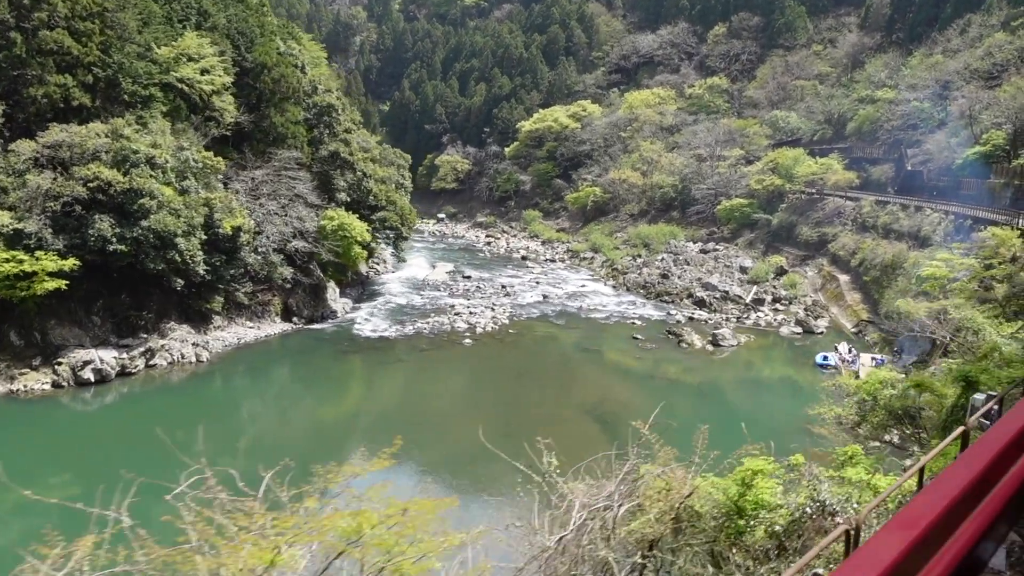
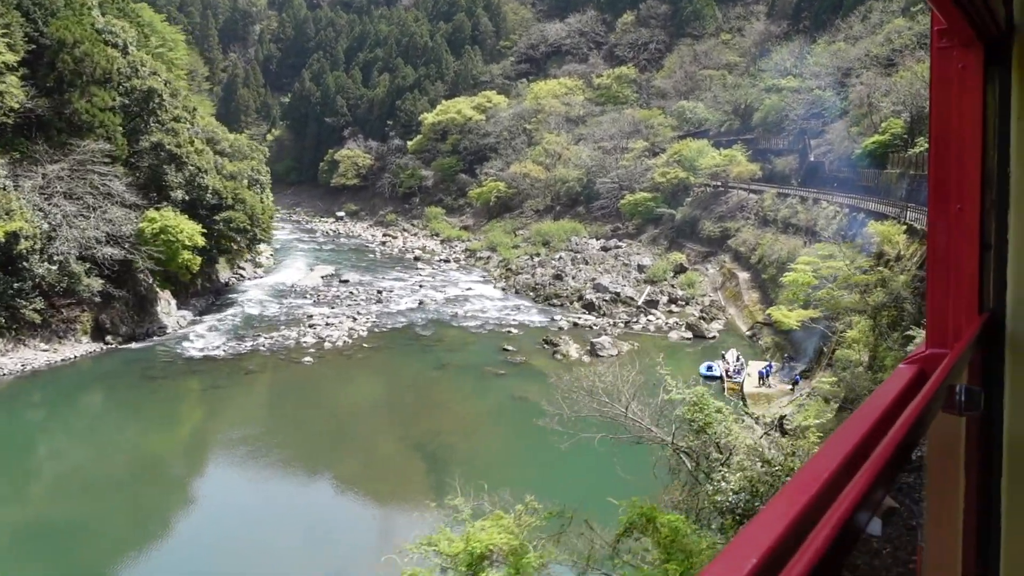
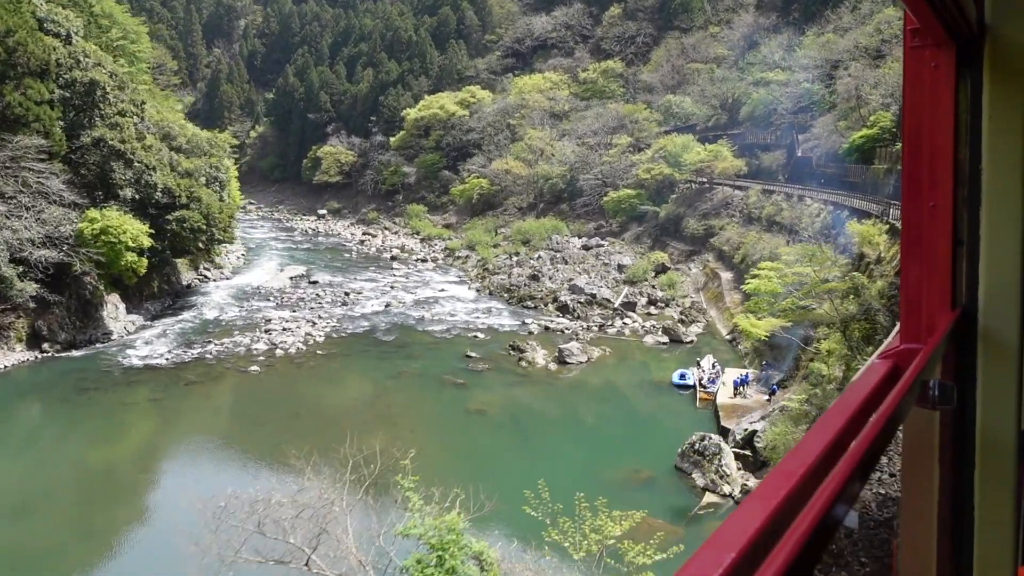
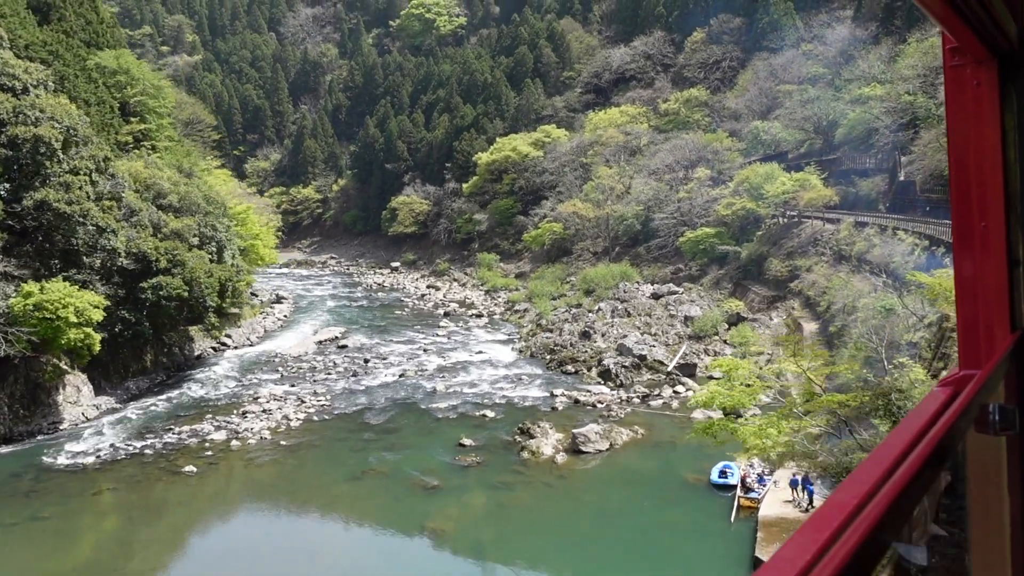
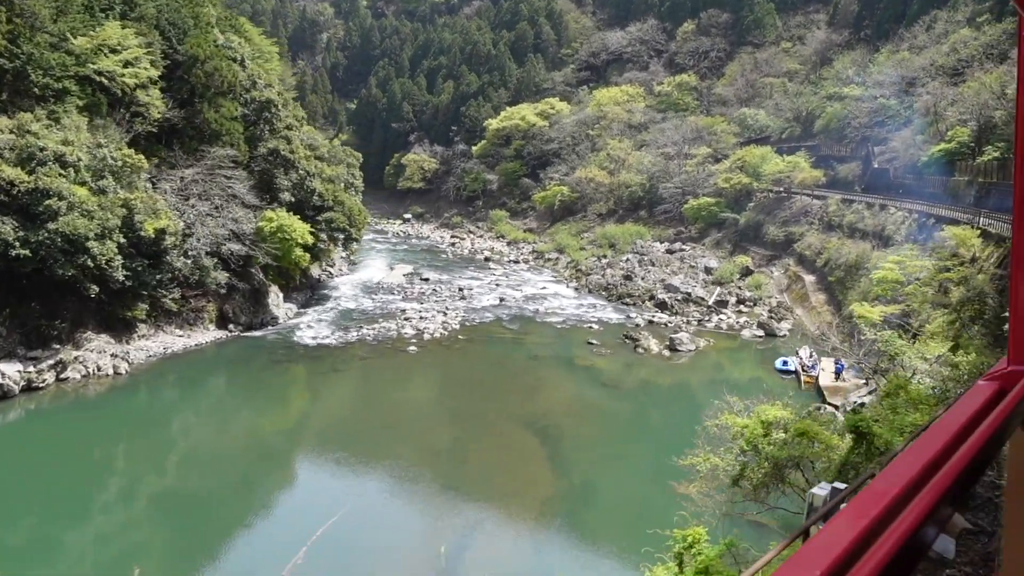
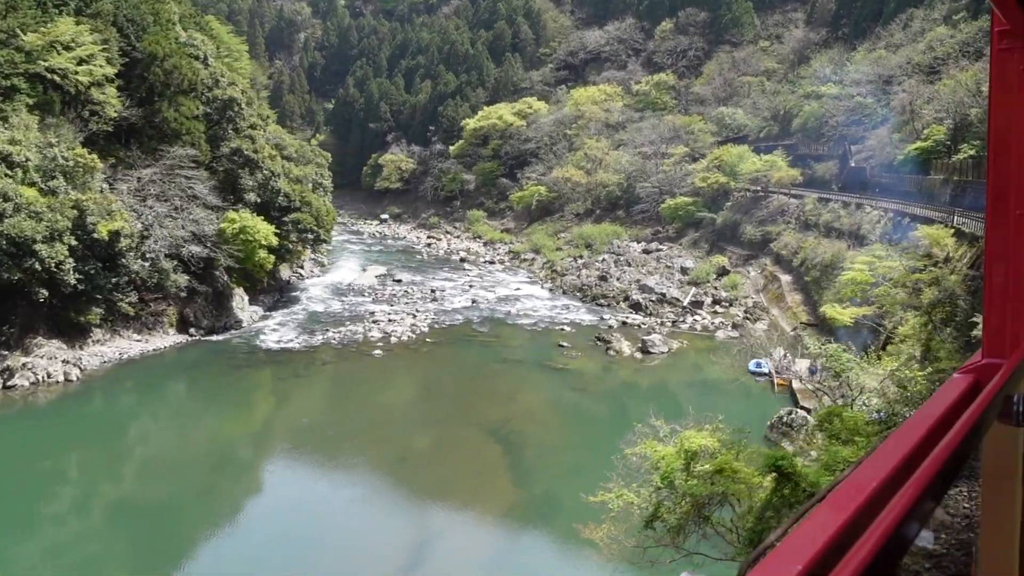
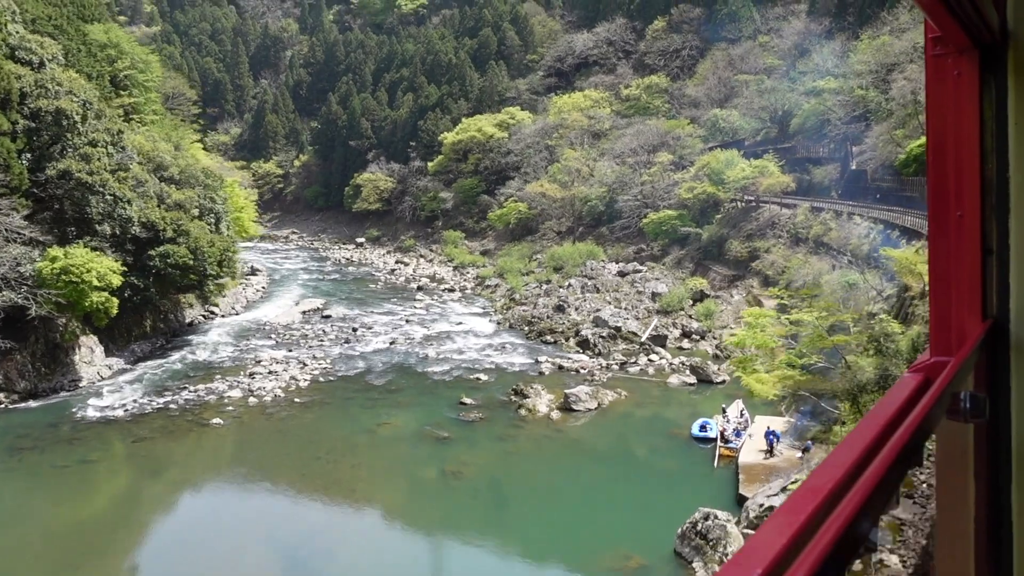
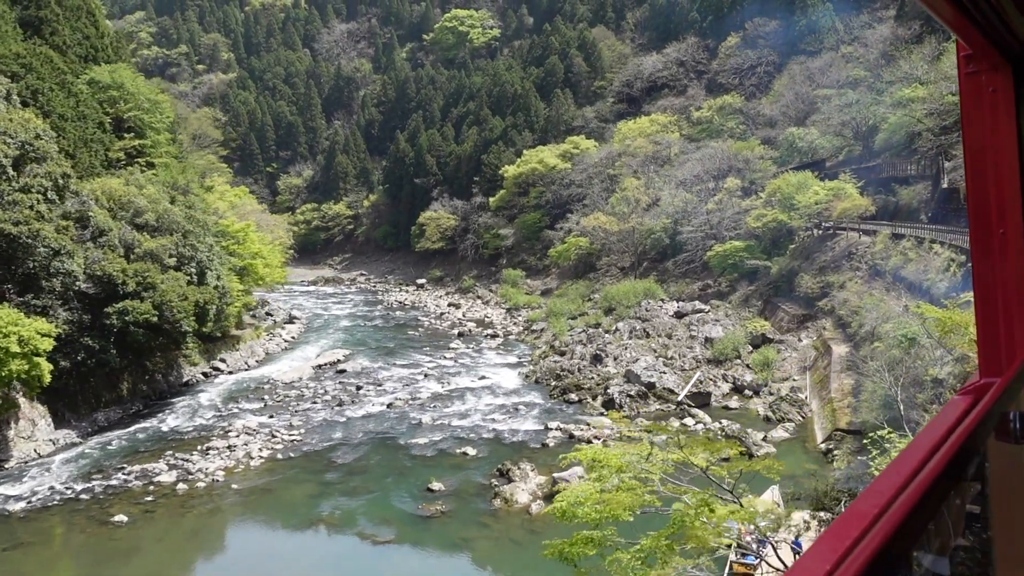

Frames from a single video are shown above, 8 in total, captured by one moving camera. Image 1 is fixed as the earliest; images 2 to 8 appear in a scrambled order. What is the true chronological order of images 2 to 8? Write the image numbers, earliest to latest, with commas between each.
5, 6, 2, 3, 7, 4, 8
